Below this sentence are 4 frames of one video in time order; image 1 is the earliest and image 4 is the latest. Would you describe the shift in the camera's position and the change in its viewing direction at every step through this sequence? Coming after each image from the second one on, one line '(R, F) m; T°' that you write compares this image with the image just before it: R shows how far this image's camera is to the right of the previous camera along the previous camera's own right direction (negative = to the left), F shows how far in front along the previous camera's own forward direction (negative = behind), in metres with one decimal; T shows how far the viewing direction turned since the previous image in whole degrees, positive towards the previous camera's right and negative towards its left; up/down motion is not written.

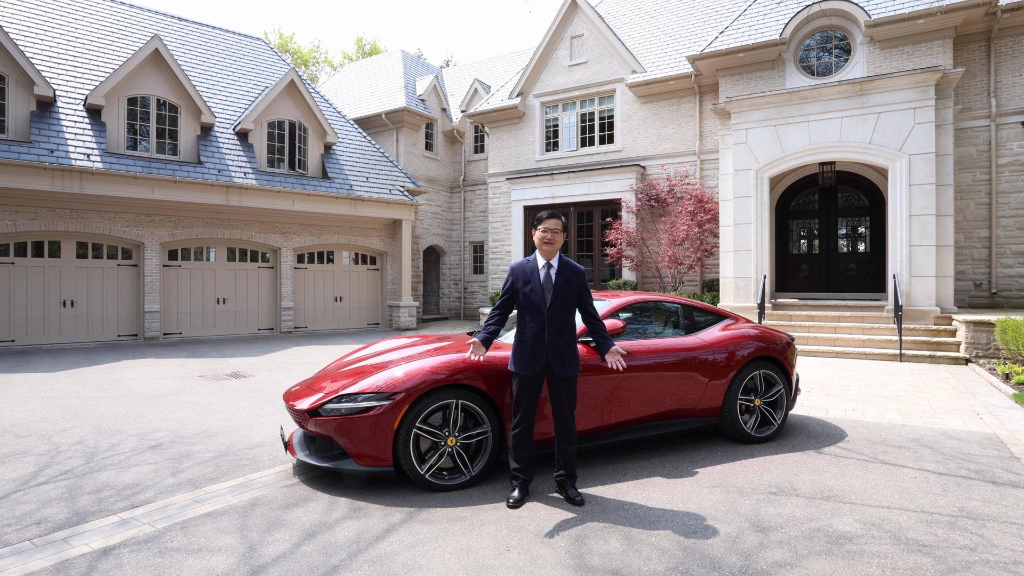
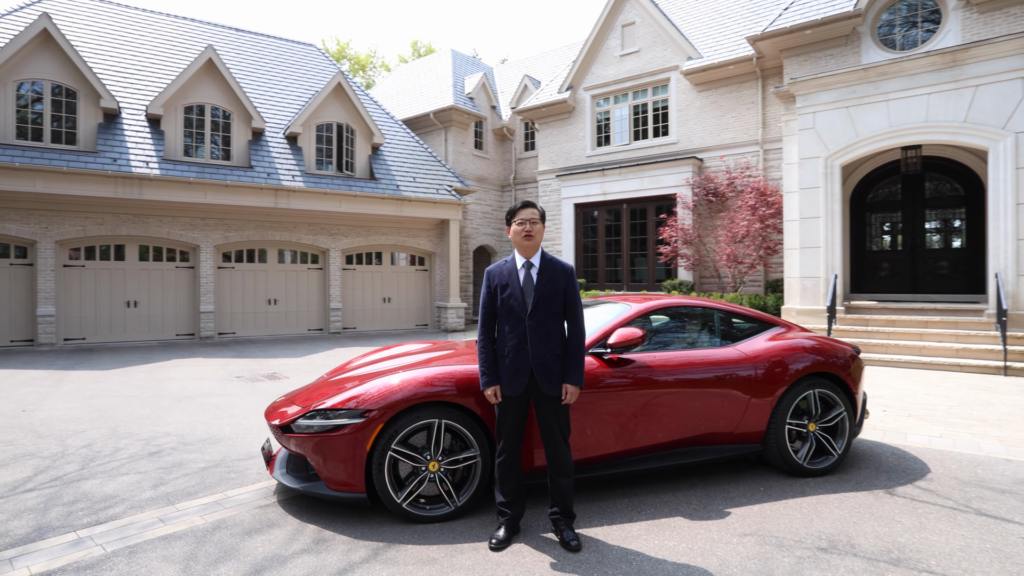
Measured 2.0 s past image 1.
(+0.4, +0.5) m; -6°
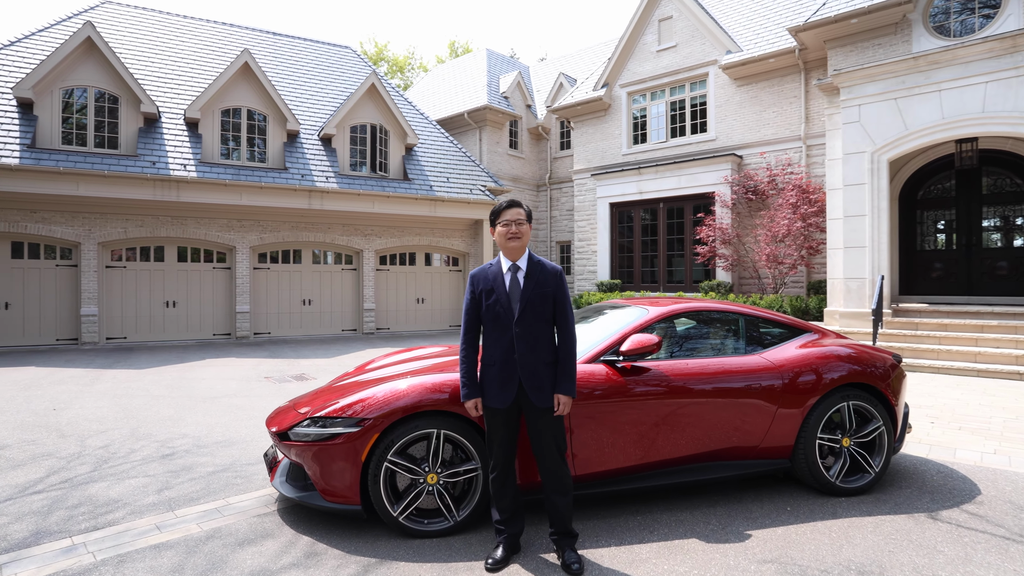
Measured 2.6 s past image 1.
(+0.2, +0.2) m; -4°
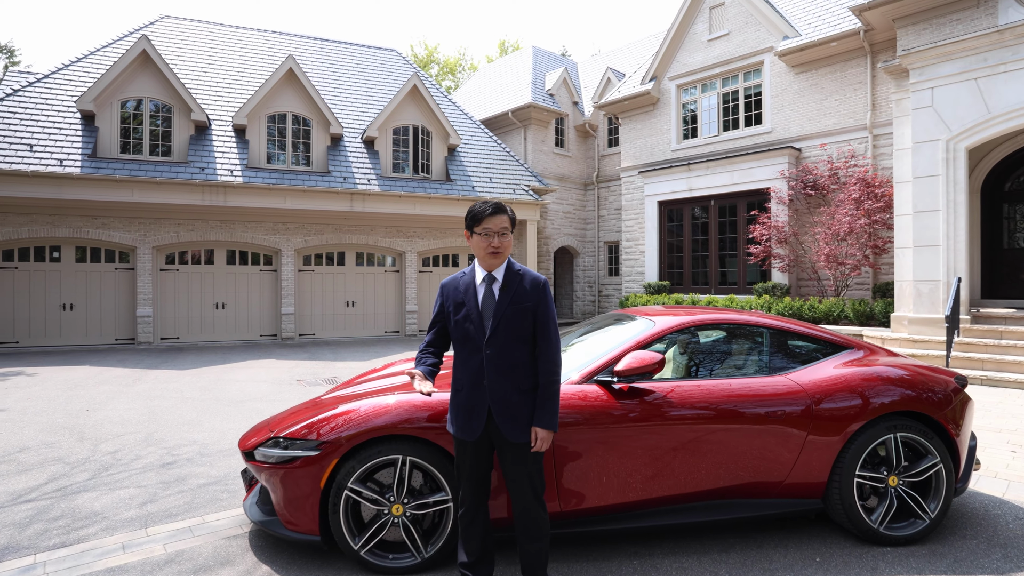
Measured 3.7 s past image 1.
(+0.4, +0.4) m; -6°
